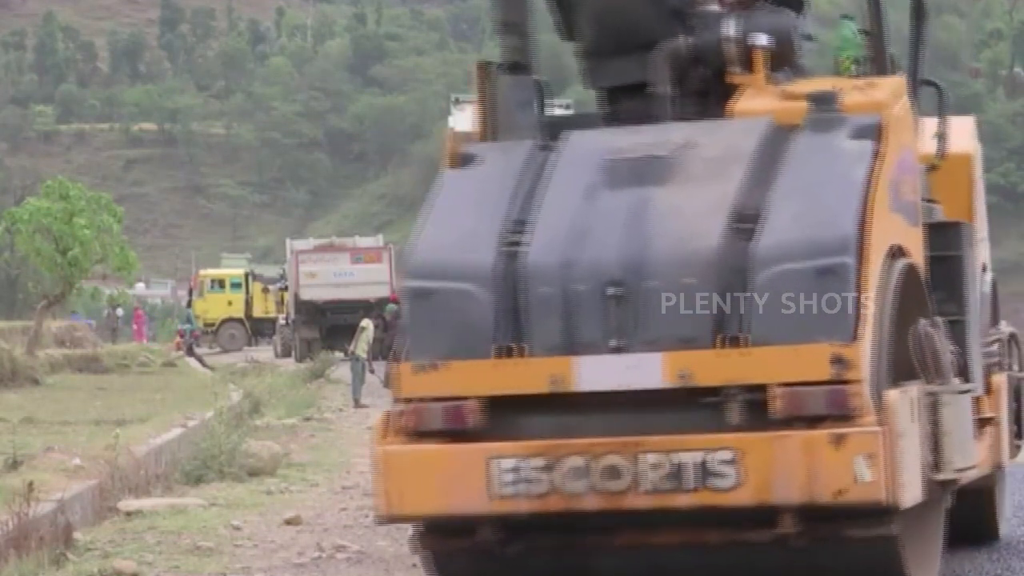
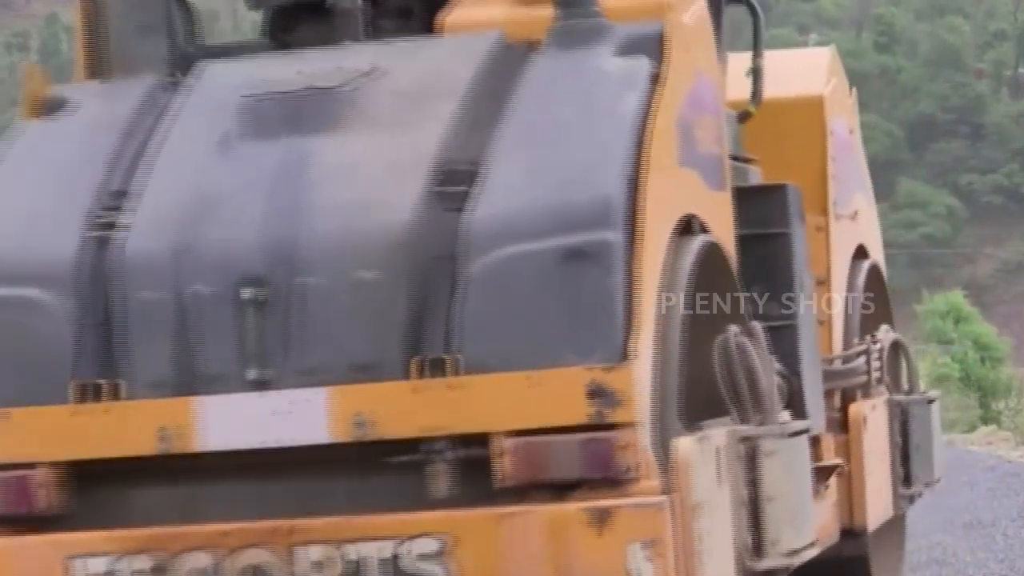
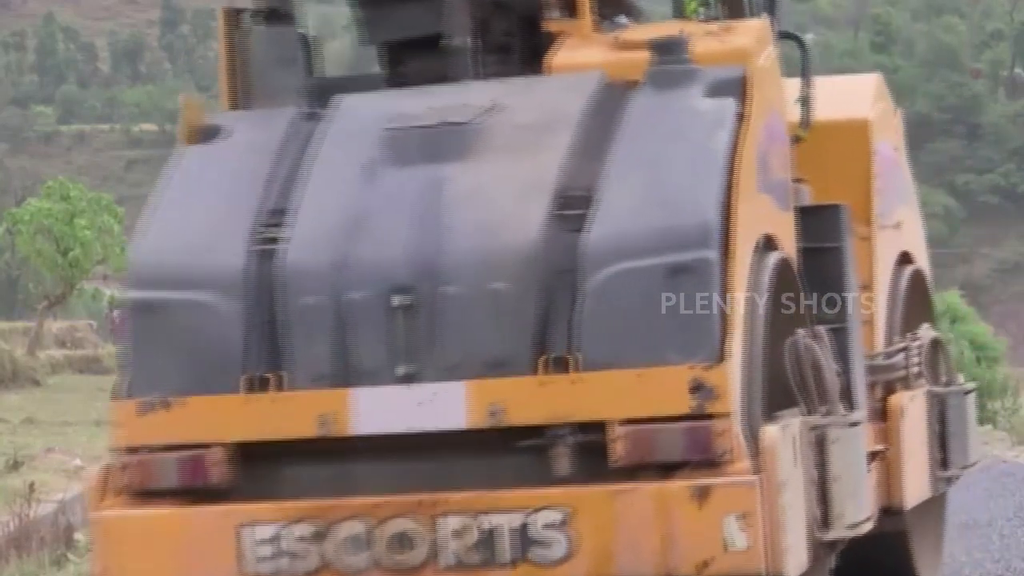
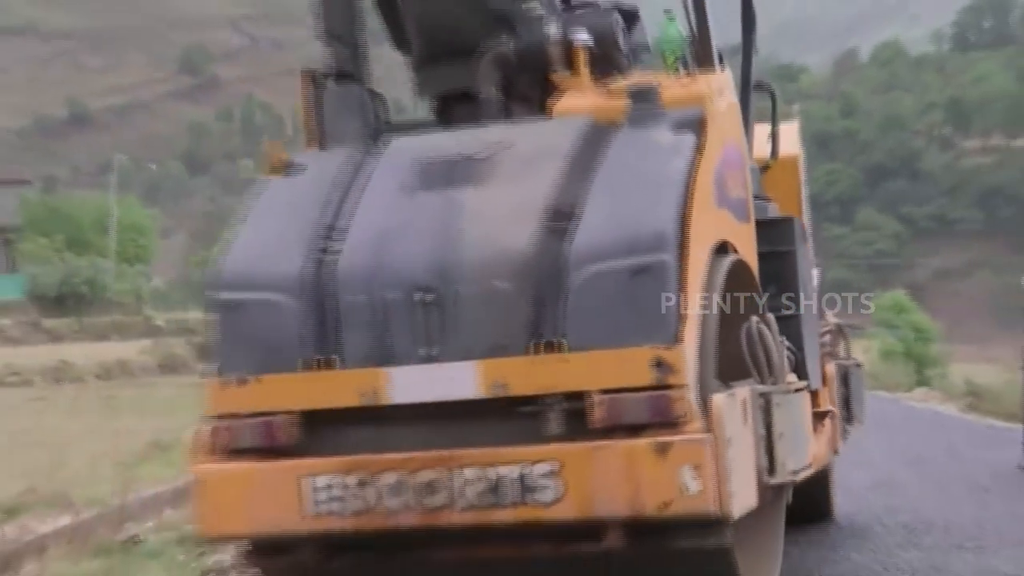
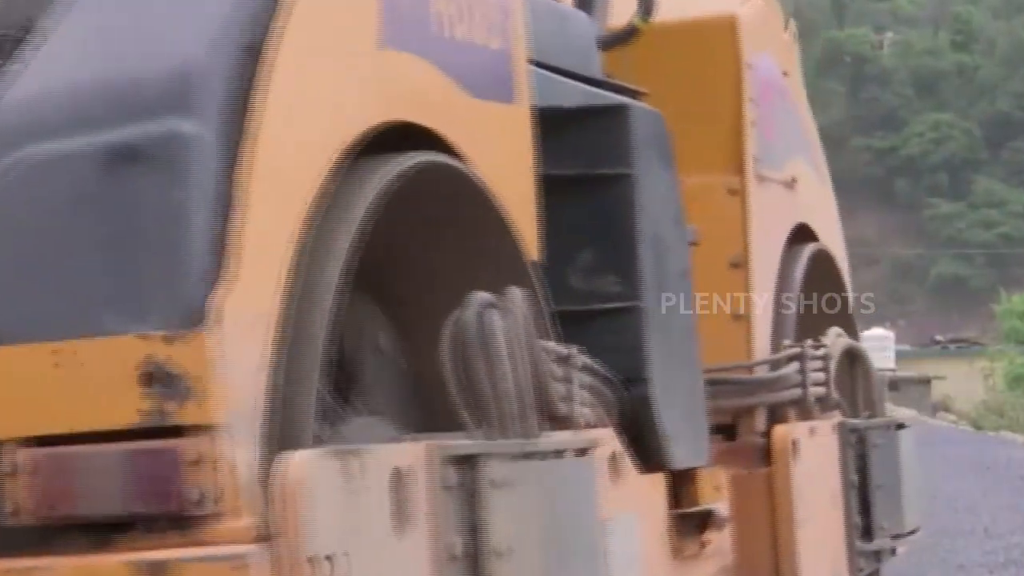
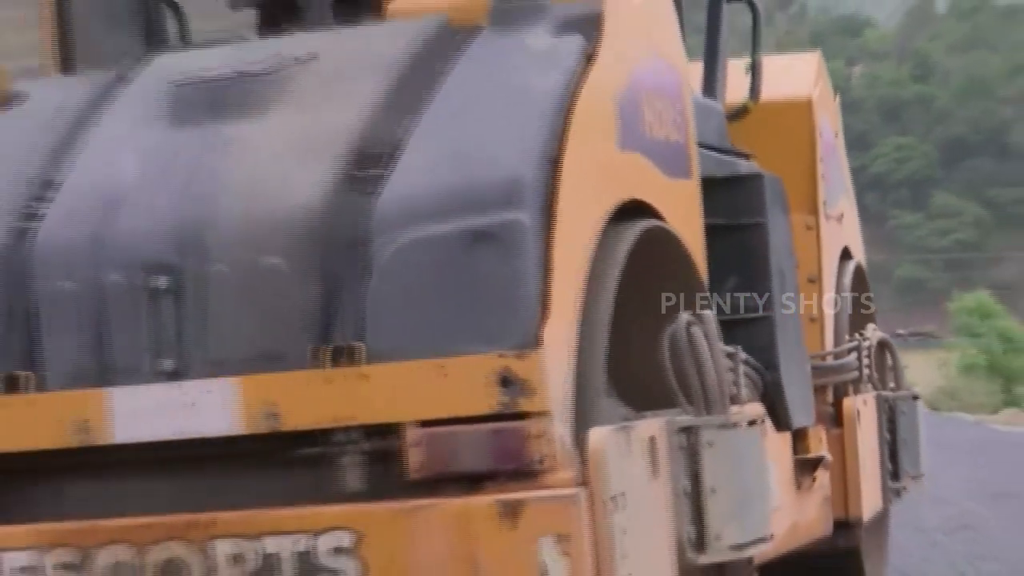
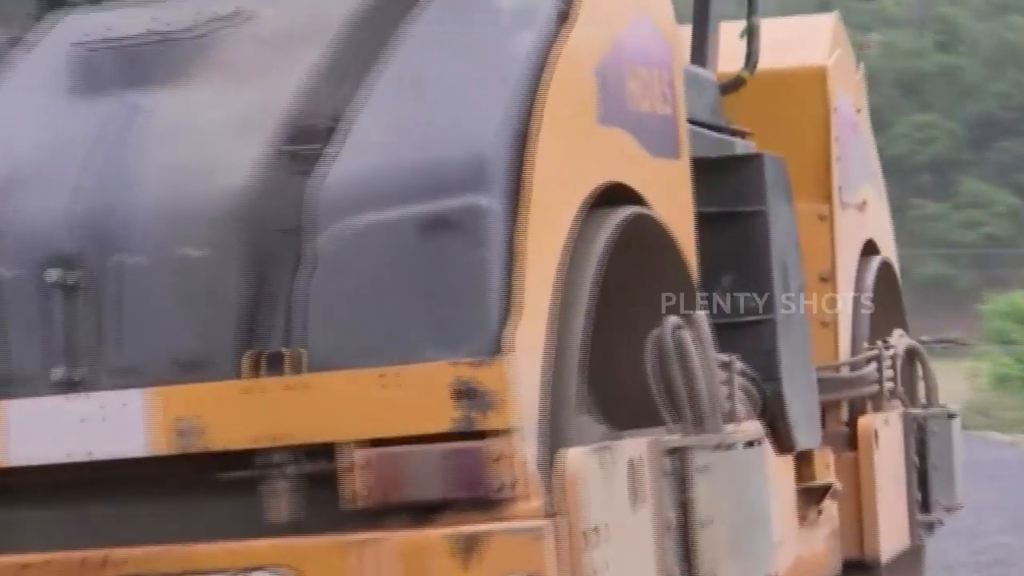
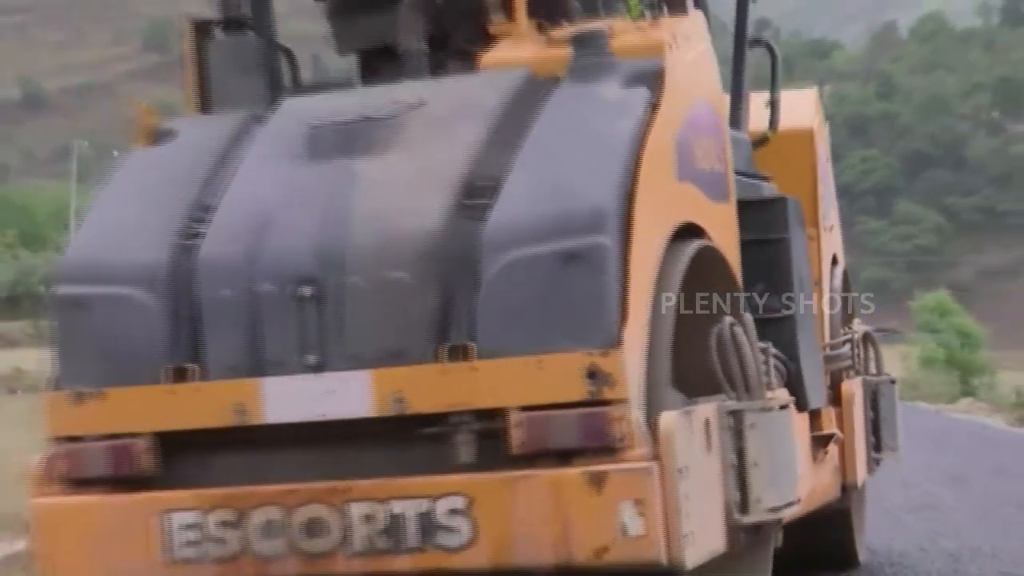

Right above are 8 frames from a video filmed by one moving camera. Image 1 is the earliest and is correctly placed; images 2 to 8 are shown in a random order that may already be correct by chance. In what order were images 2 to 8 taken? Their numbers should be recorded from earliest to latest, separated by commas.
3, 2, 7, 5, 6, 8, 4
